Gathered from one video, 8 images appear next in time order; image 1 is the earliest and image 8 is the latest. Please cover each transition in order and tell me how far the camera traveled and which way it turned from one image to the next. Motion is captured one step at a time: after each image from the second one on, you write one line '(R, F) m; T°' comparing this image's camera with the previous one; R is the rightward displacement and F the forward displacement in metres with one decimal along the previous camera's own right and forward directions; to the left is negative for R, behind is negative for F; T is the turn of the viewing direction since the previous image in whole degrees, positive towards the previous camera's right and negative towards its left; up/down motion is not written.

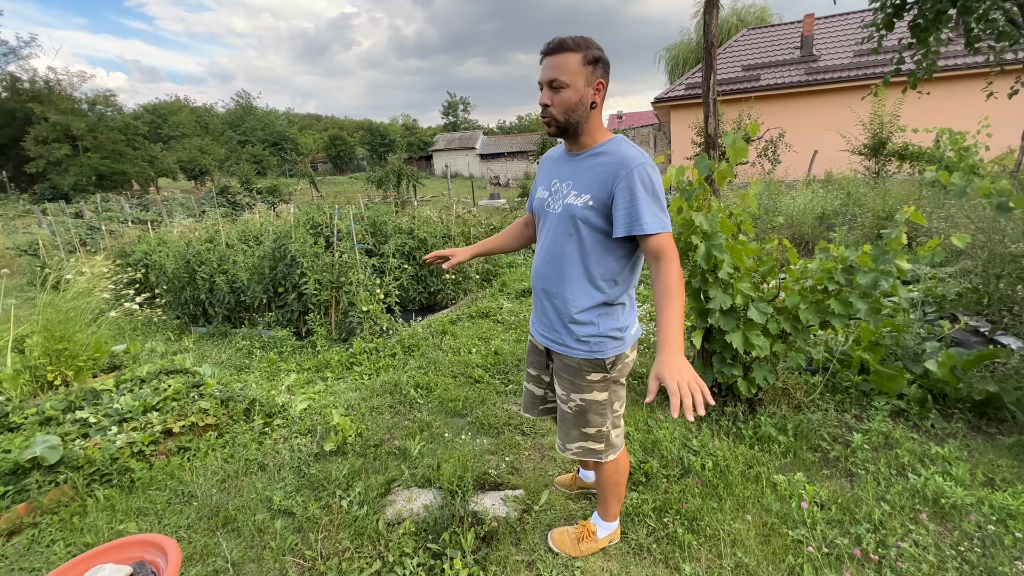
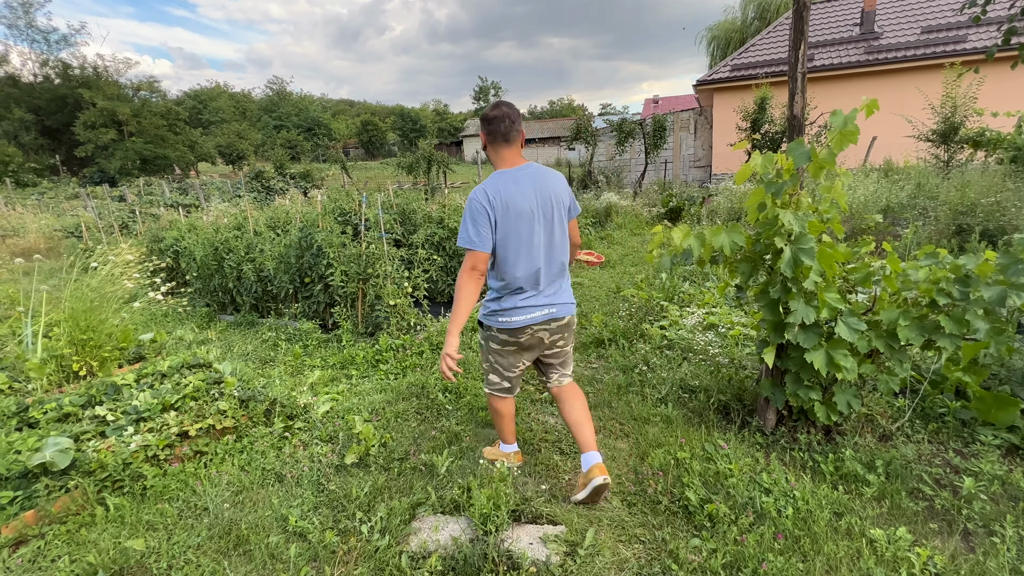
(-0.1, +0.3) m; -3°
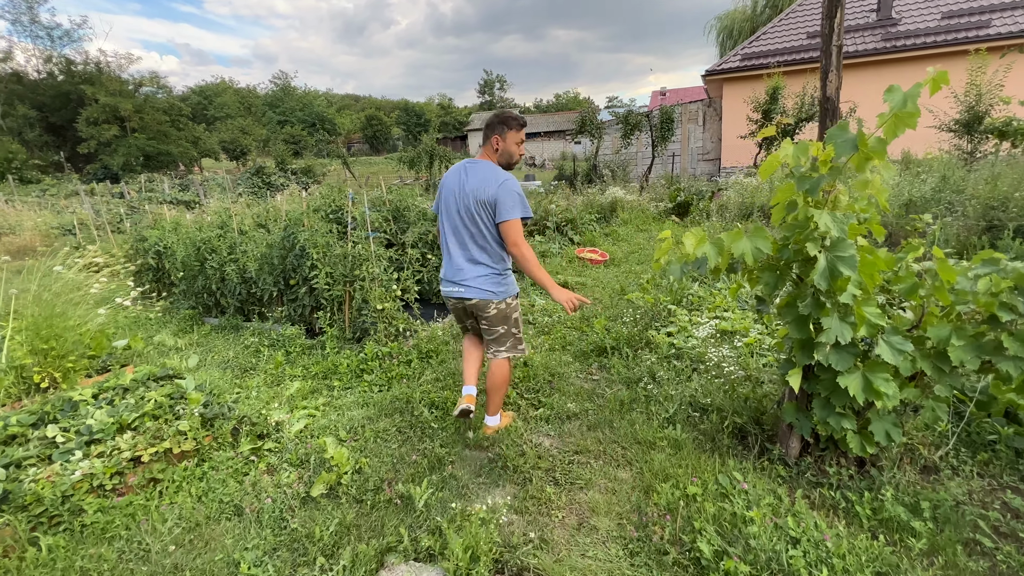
(+0.1, +0.3) m; -1°
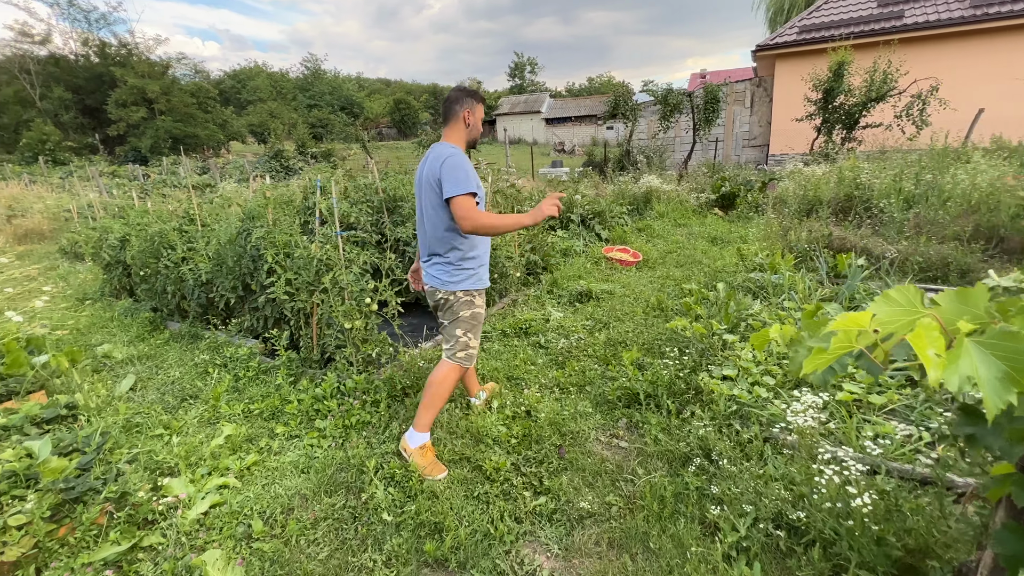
(+0.1, +0.9) m; -3°
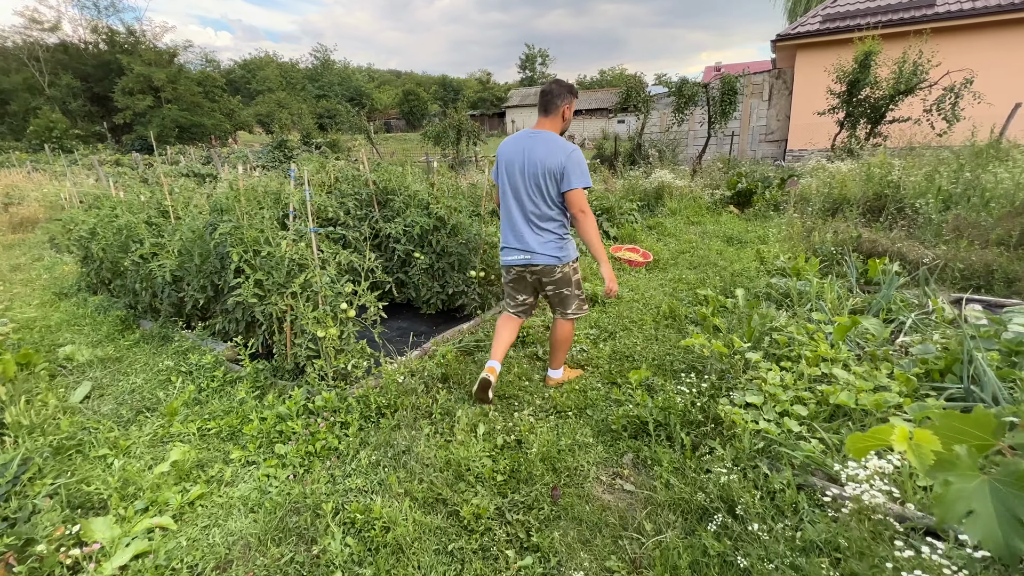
(+0.1, +0.4) m; -1°
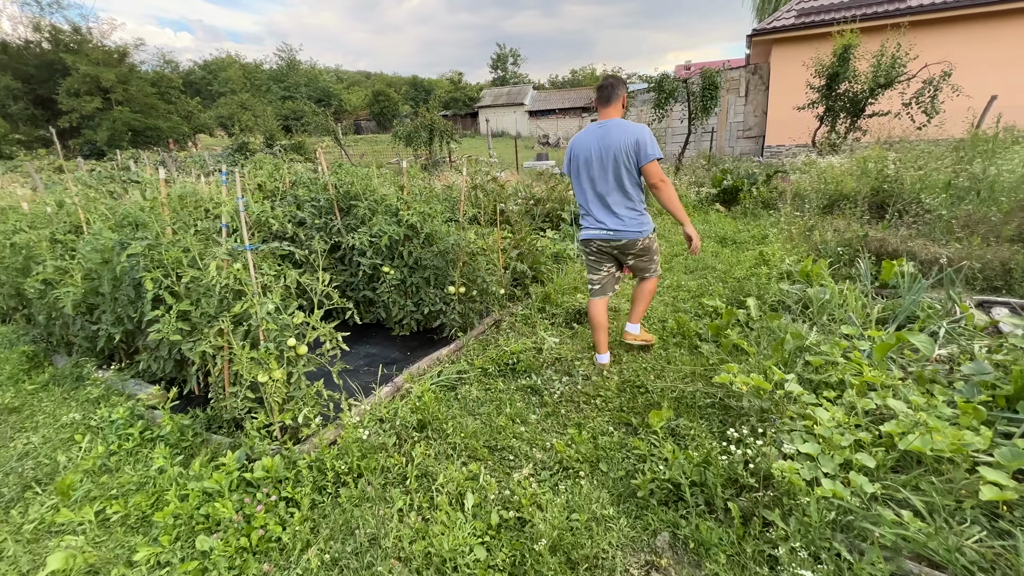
(-0.1, +0.5) m; +3°
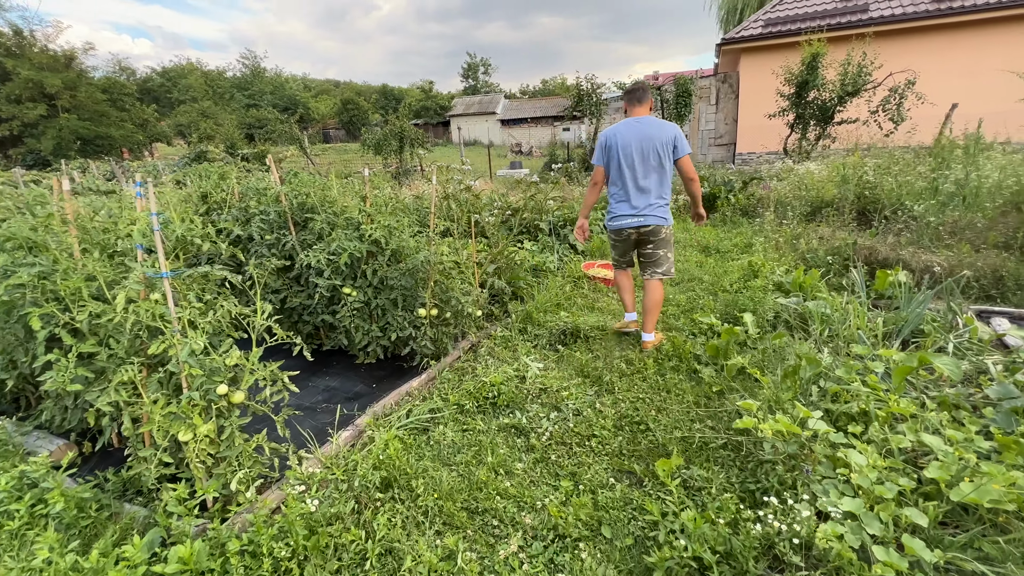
(0.0, +0.3) m; +3°
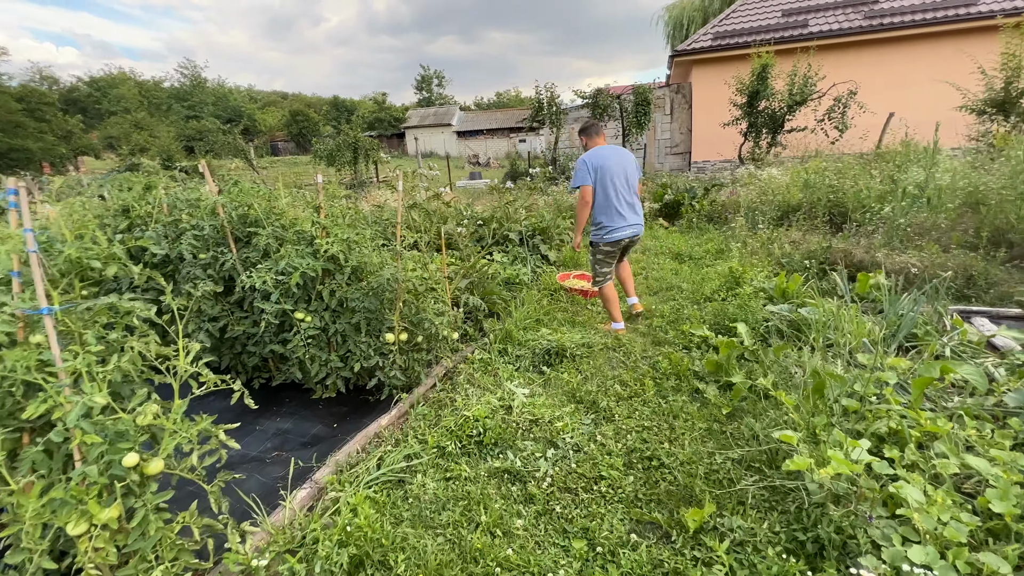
(-0.1, +0.3) m; +5°
